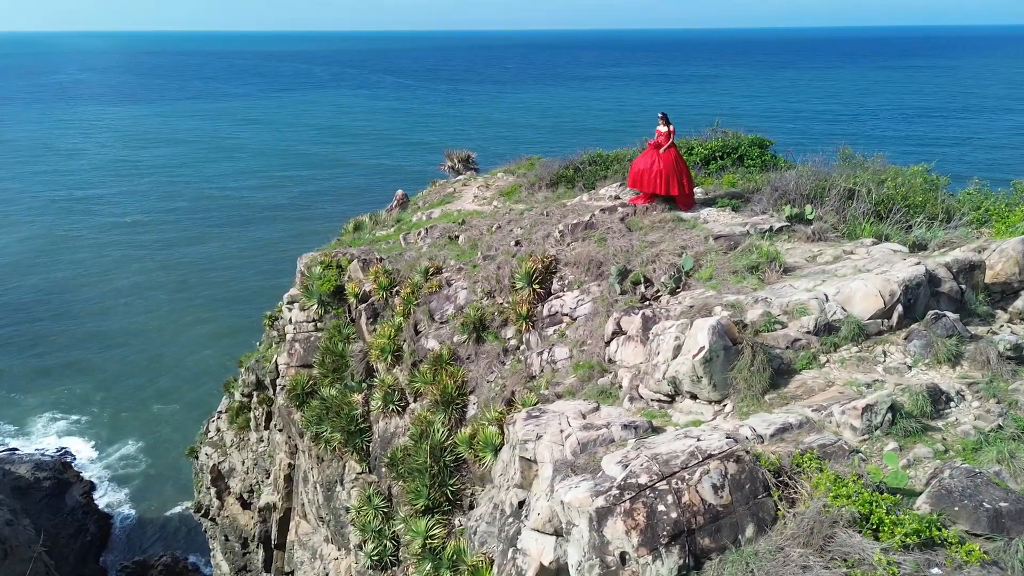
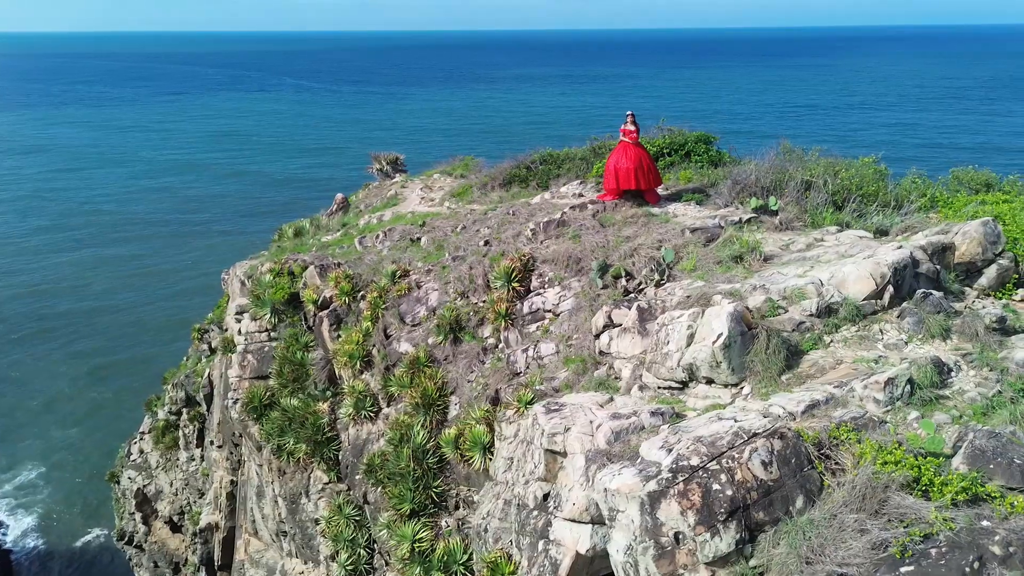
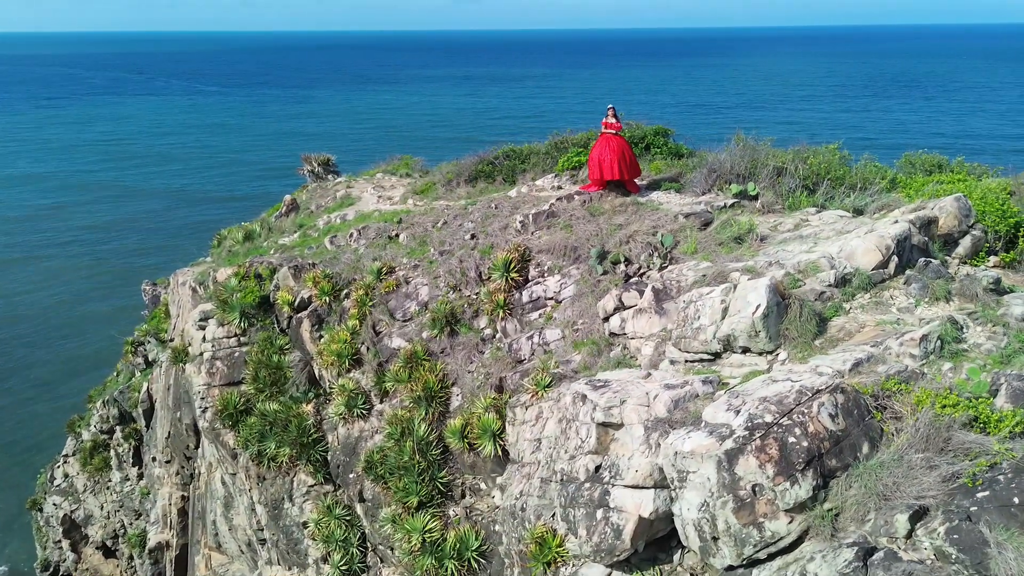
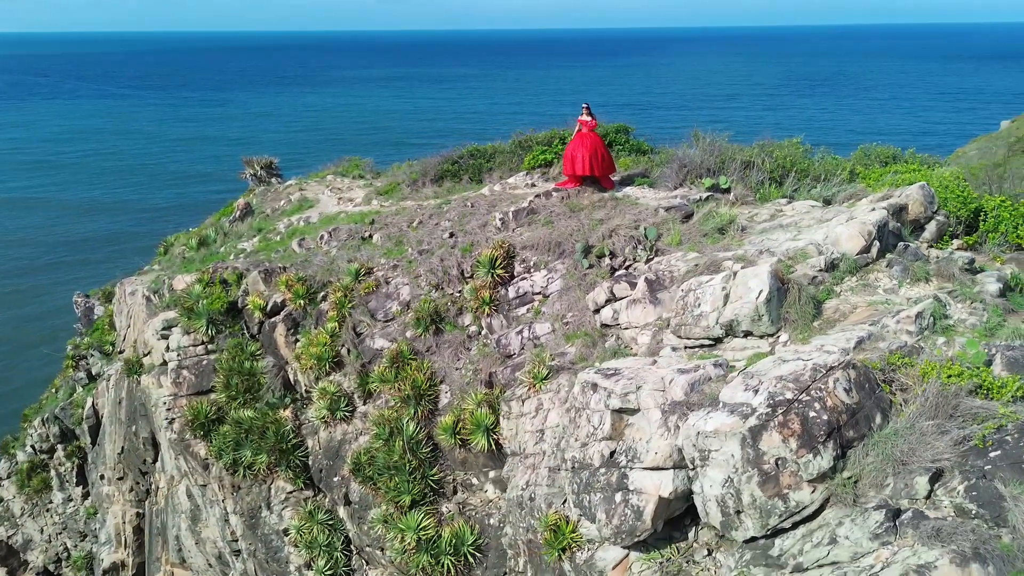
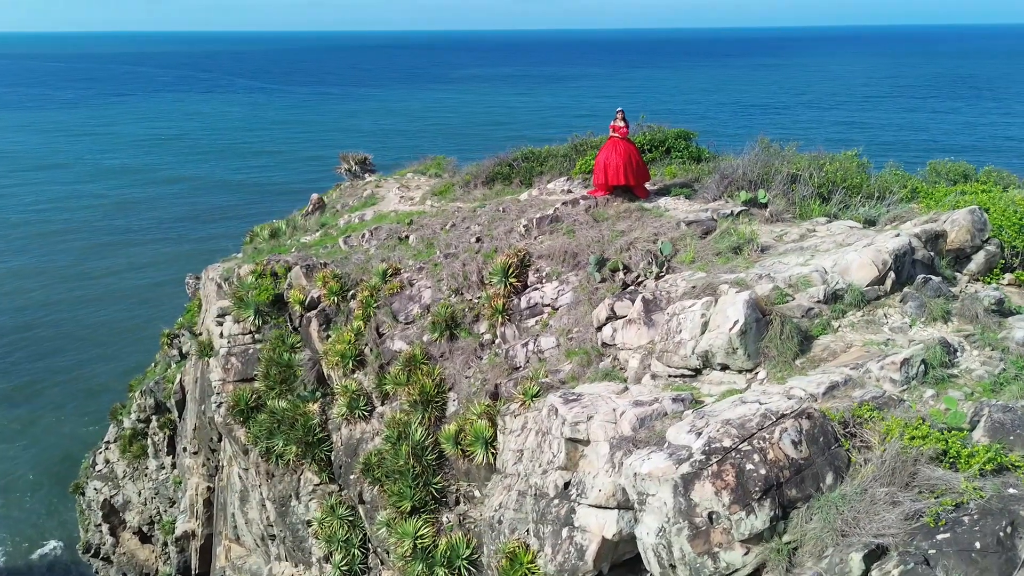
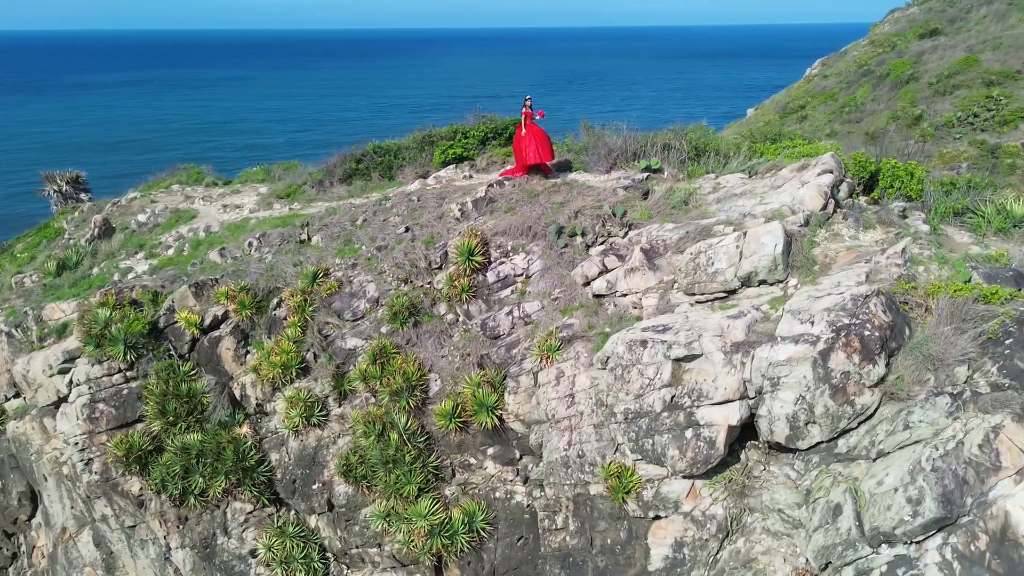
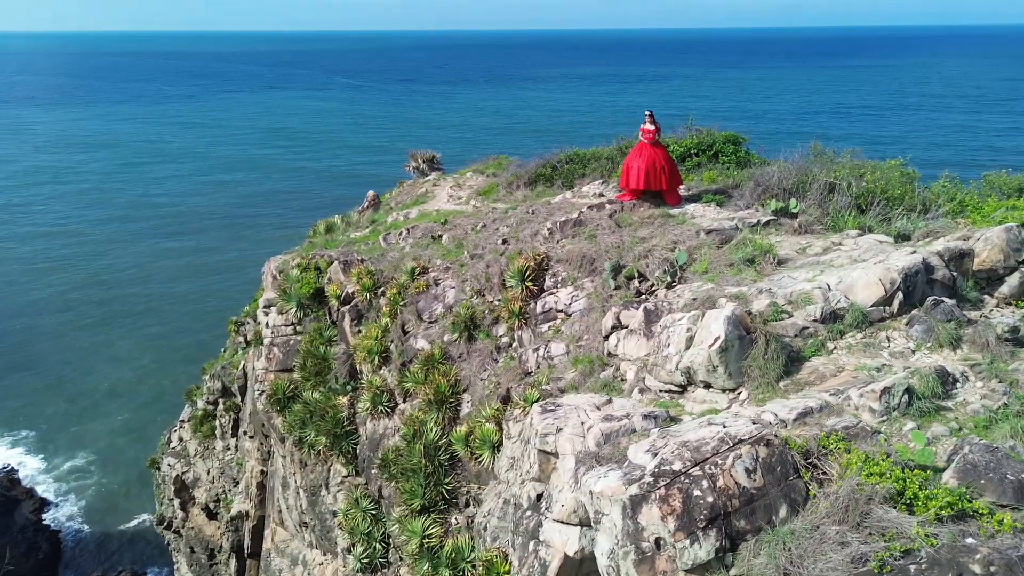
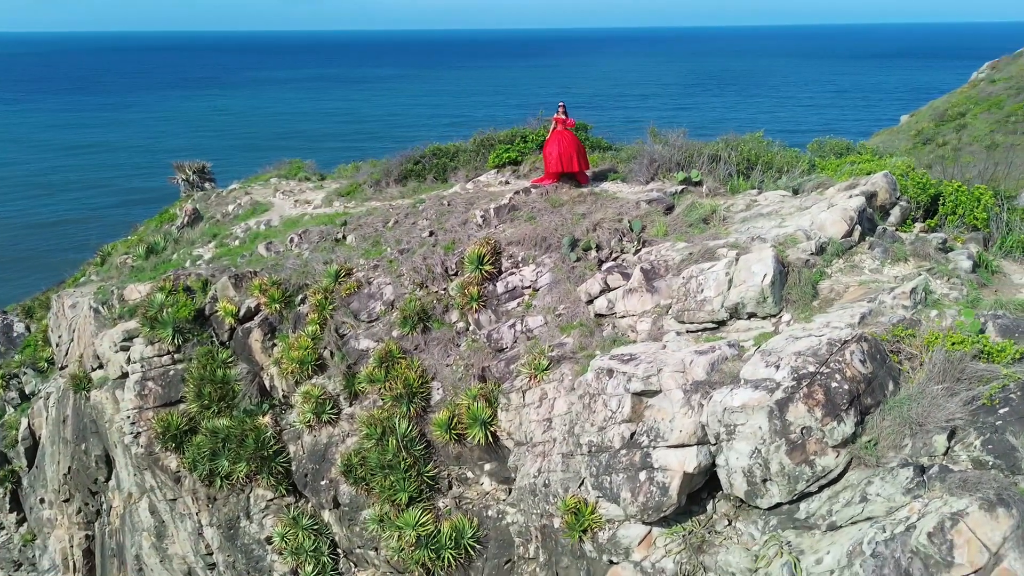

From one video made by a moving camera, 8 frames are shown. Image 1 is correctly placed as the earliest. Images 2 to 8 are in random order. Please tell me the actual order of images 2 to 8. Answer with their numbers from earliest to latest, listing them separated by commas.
7, 2, 5, 3, 4, 8, 6
